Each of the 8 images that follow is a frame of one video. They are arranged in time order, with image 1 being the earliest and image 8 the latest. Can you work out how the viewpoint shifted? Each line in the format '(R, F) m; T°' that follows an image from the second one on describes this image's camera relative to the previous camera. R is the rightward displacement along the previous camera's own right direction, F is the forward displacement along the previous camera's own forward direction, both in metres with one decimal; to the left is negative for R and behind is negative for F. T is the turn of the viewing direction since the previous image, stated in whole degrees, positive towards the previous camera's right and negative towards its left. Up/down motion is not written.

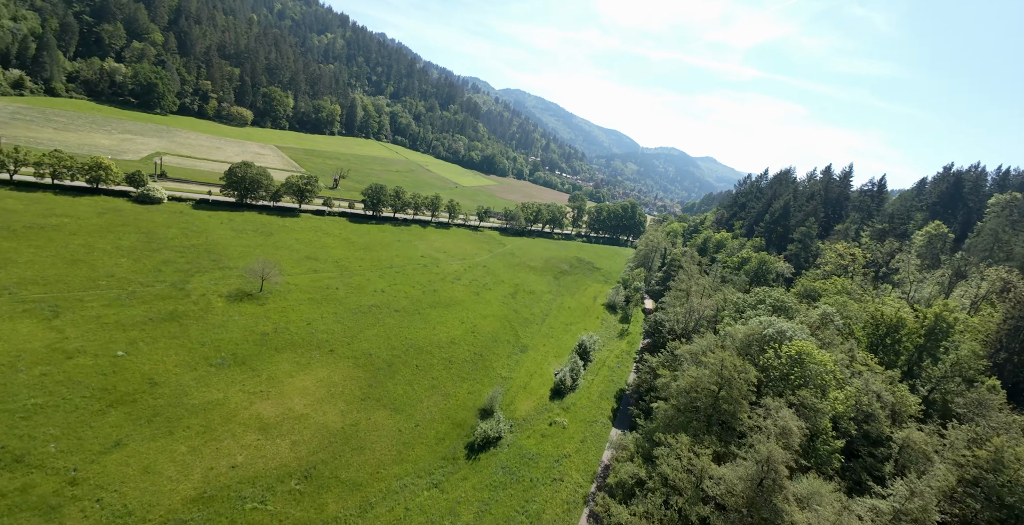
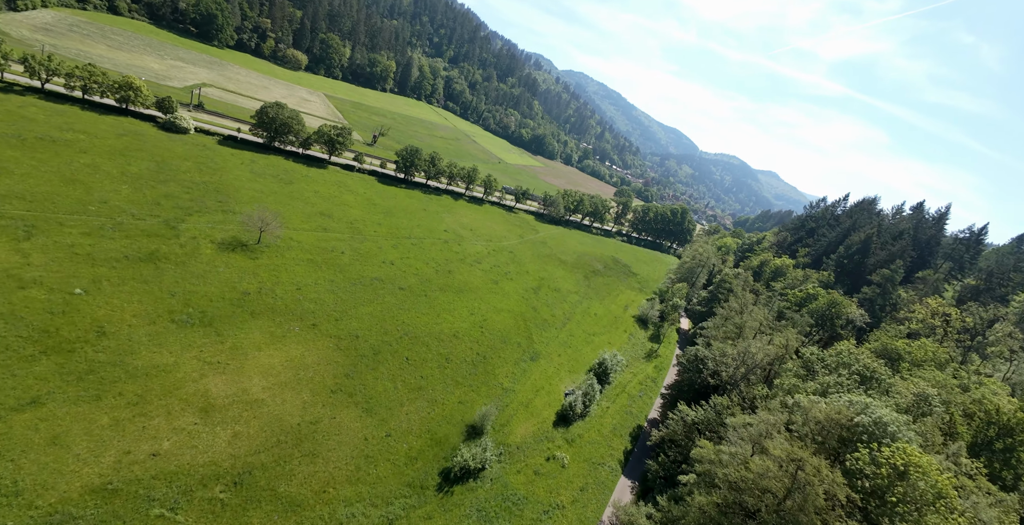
(+1.1, +8.8) m; -4°
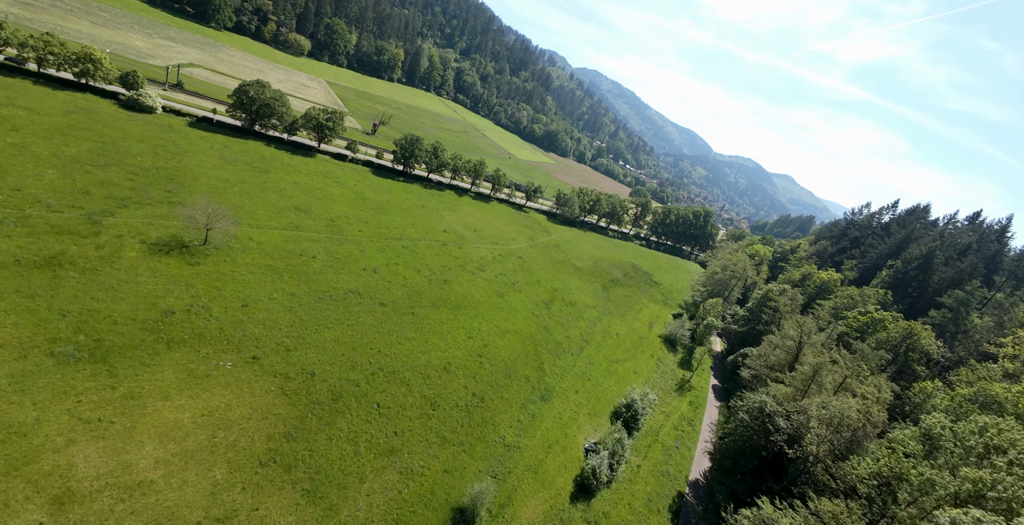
(-0.1, +11.7) m; -1°
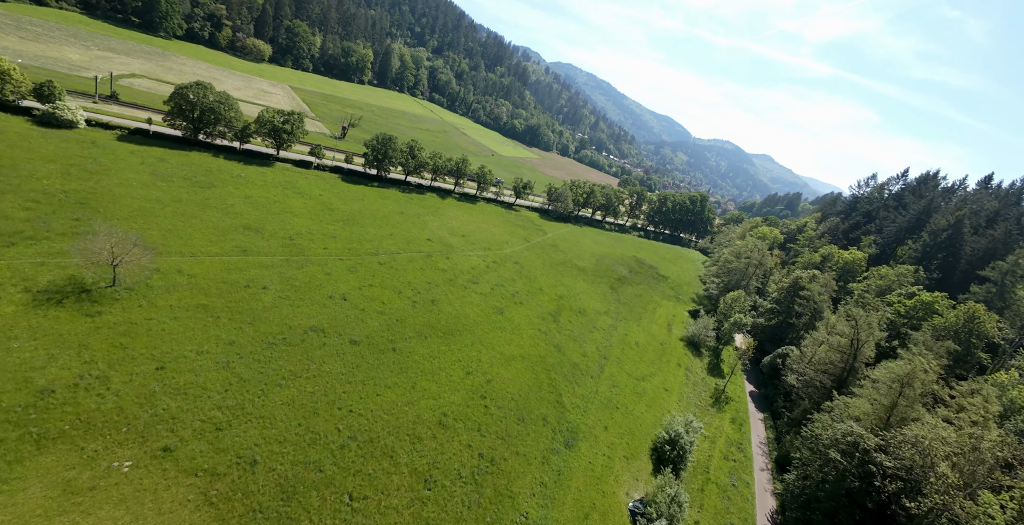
(-1.0, +9.5) m; +1°
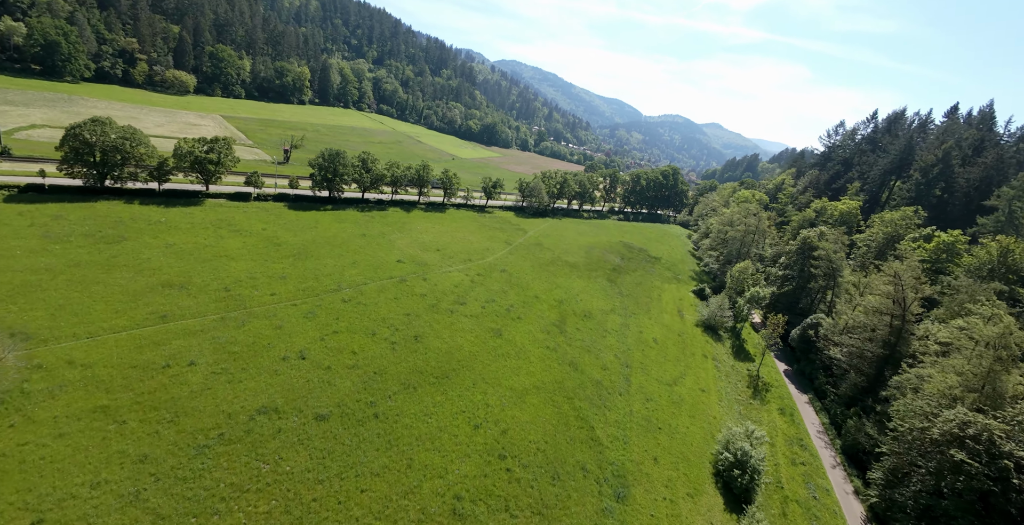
(-1.4, +8.1) m; +3°
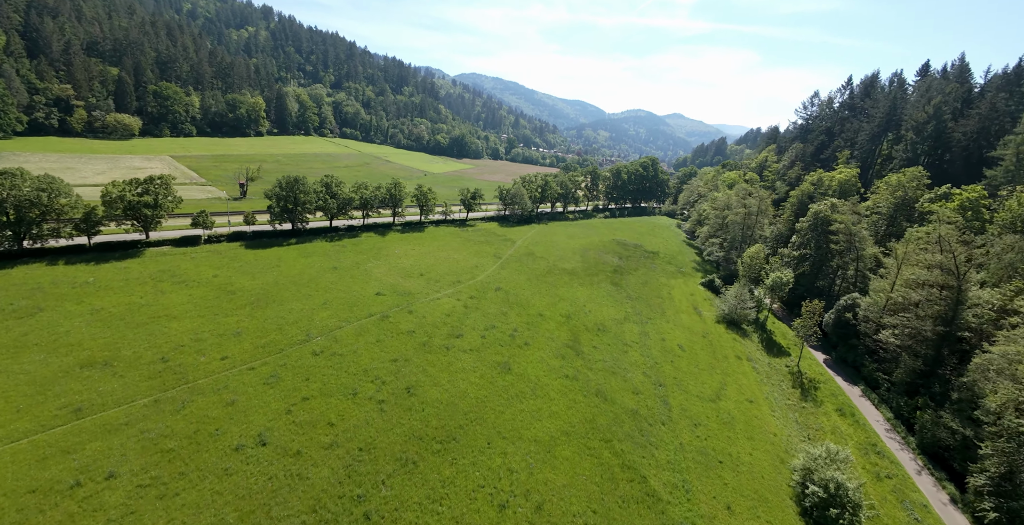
(-1.3, +6.7) m; +2°
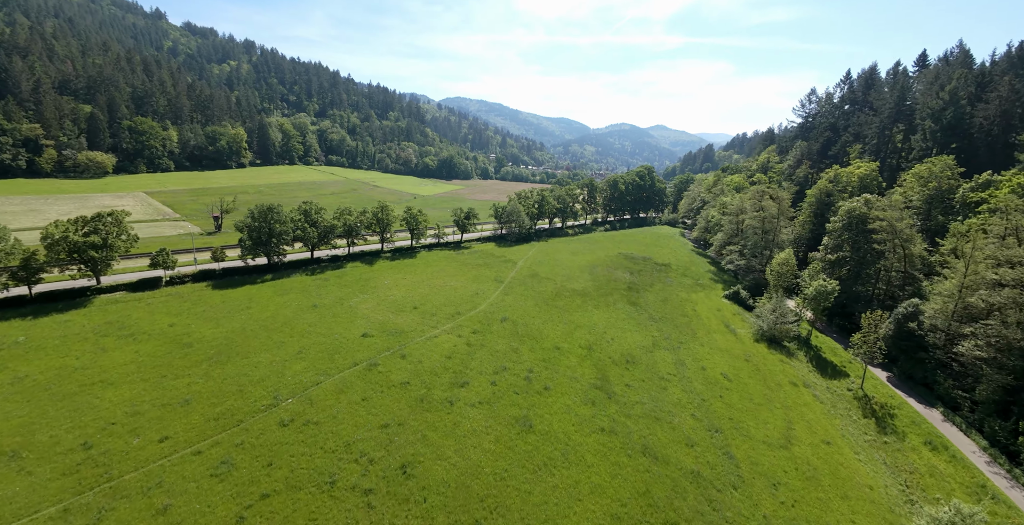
(-1.2, +6.7) m; +1°
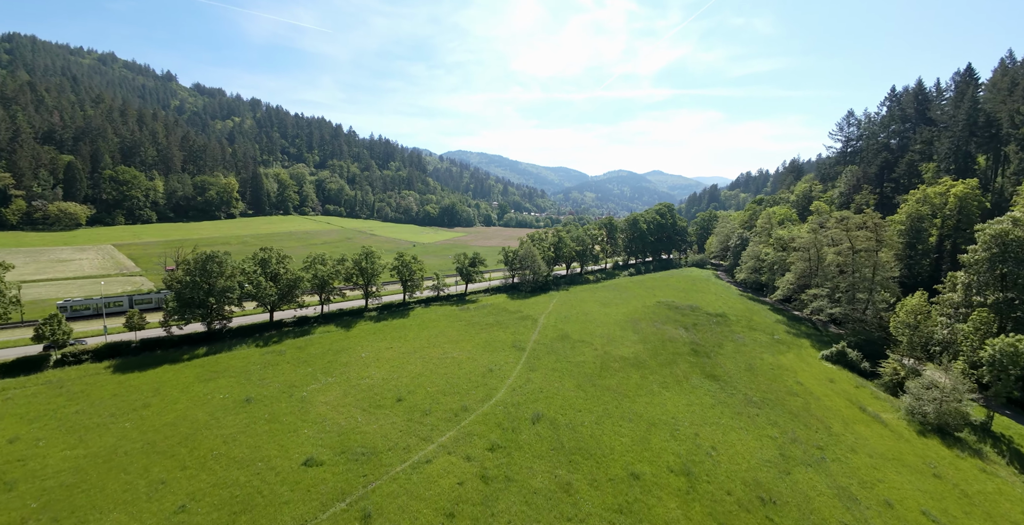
(-2.1, +15.0) m; 0°
